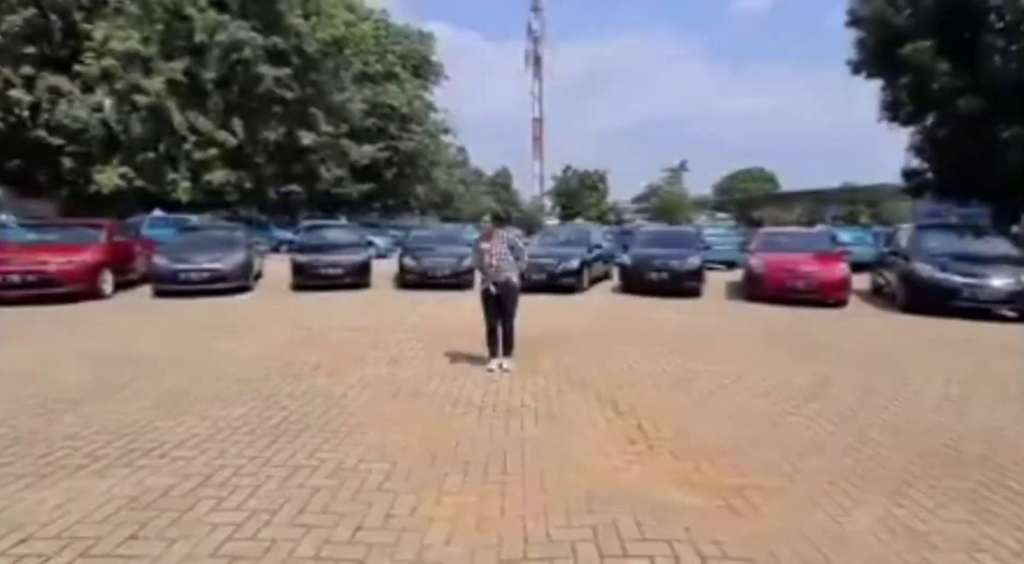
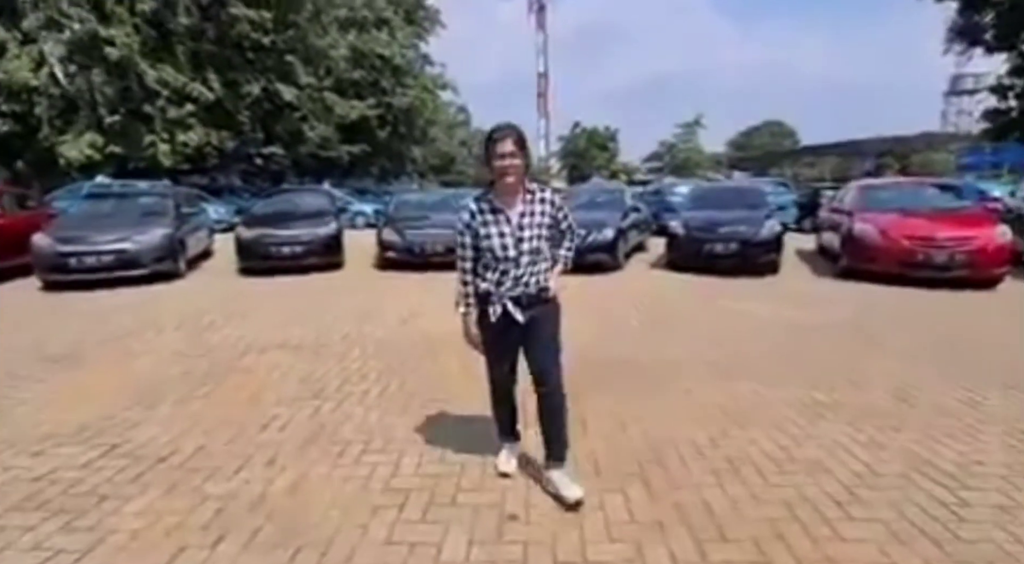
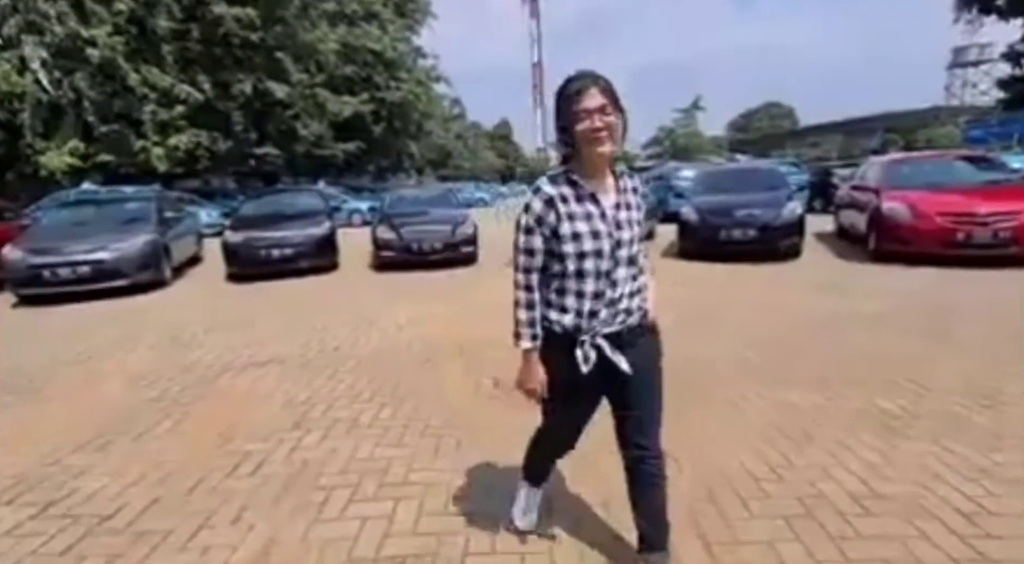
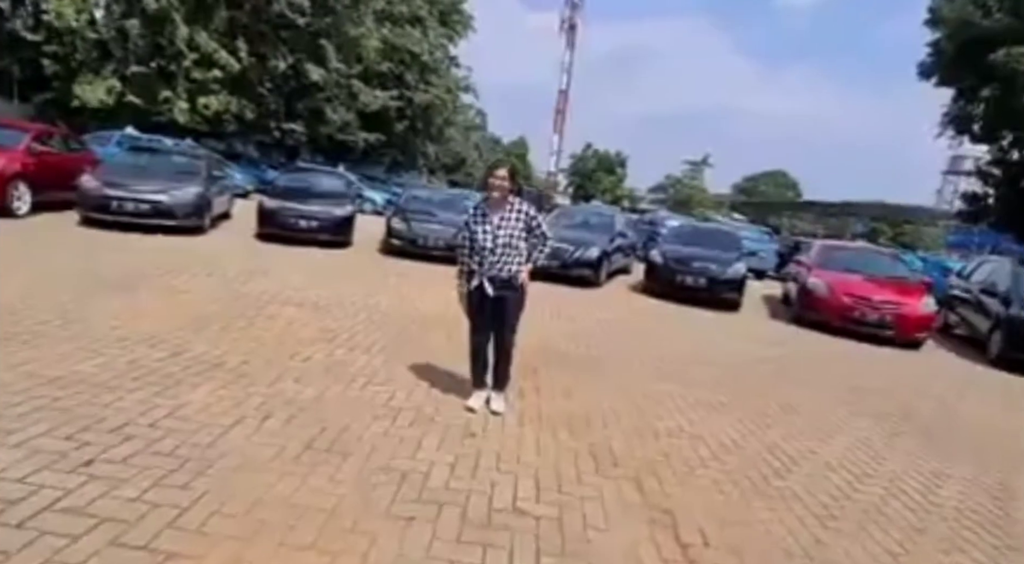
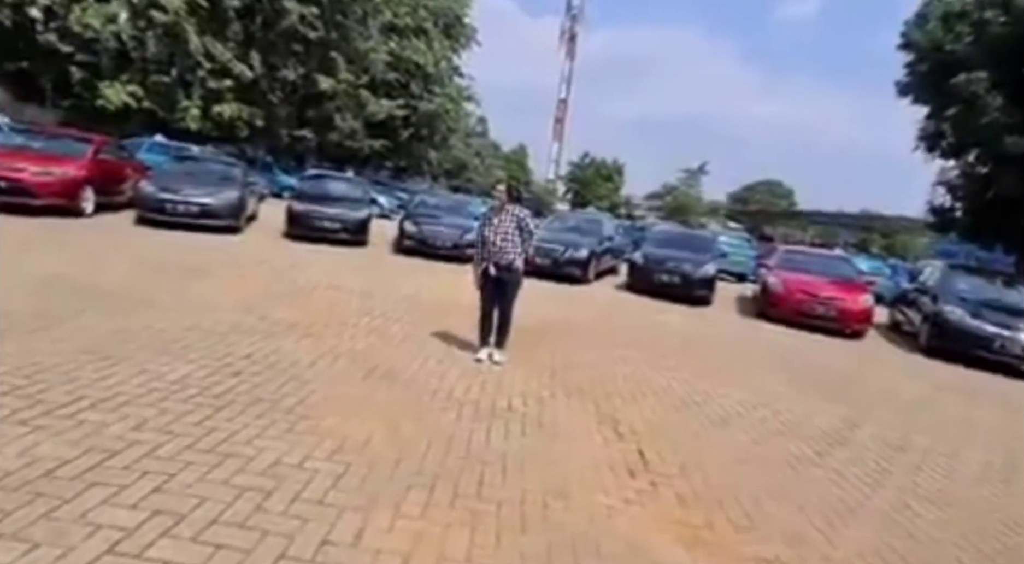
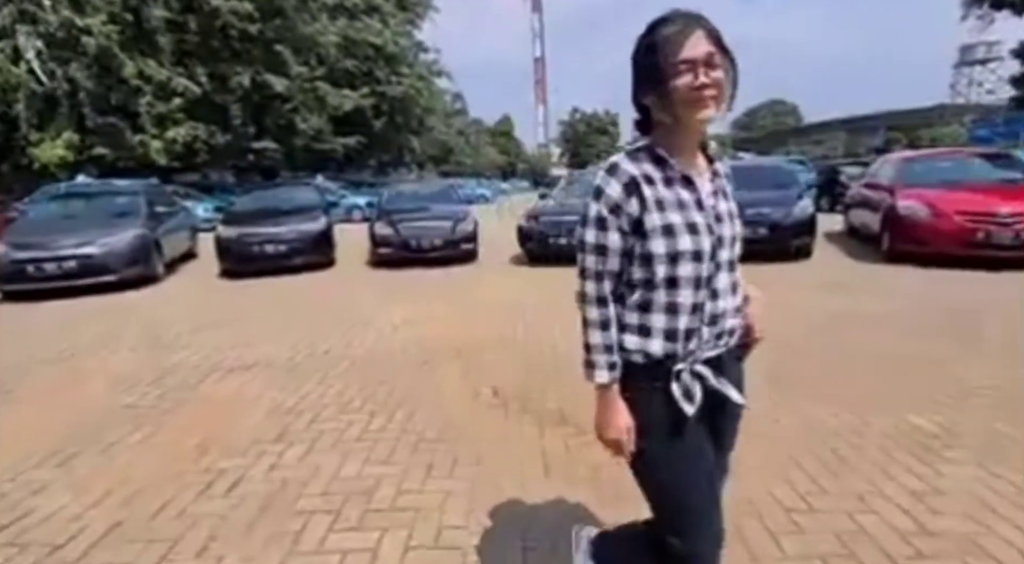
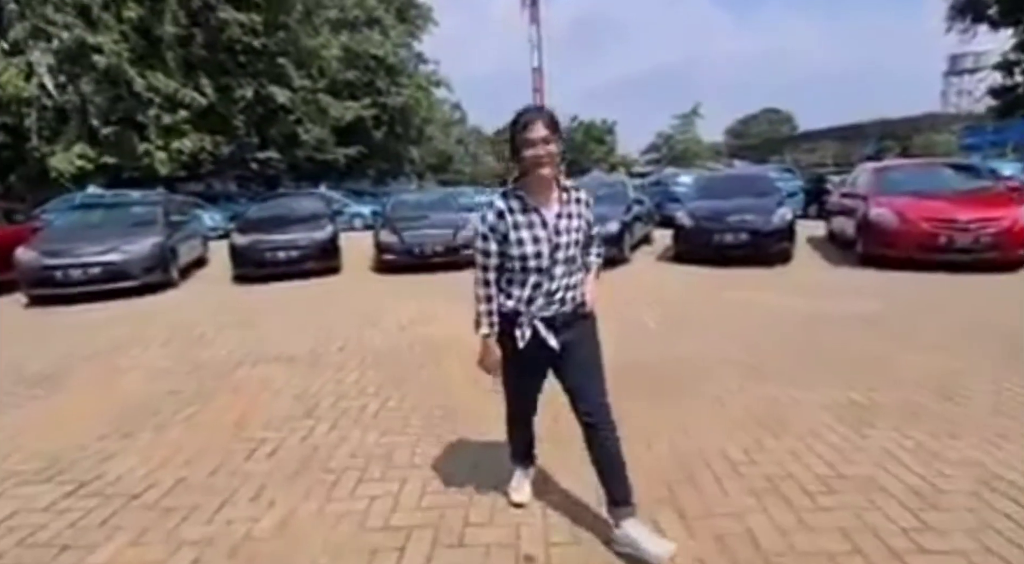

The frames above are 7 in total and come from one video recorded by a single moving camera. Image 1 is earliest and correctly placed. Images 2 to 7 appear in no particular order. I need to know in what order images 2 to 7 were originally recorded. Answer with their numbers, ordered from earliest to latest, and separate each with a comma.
5, 4, 2, 7, 3, 6
